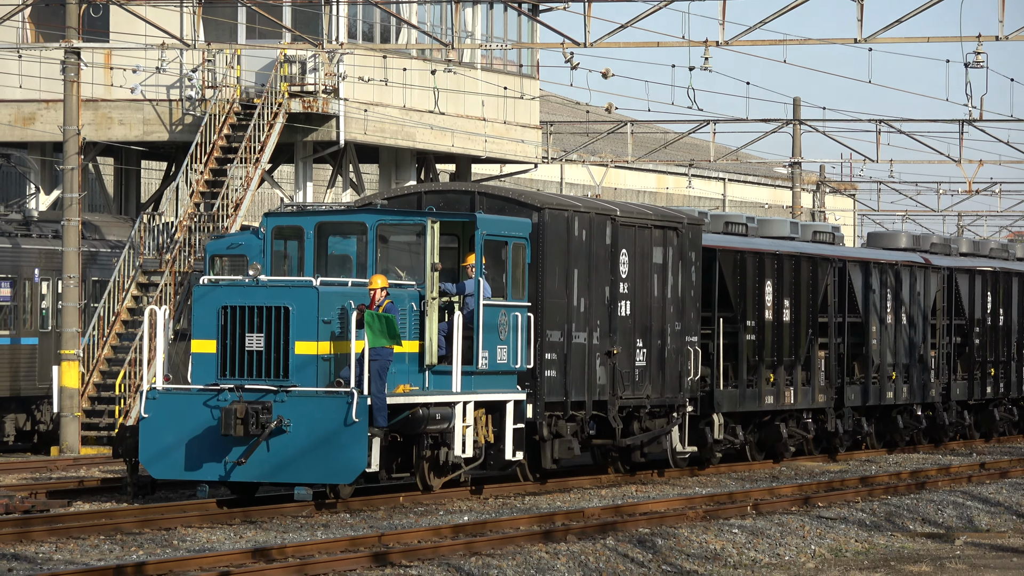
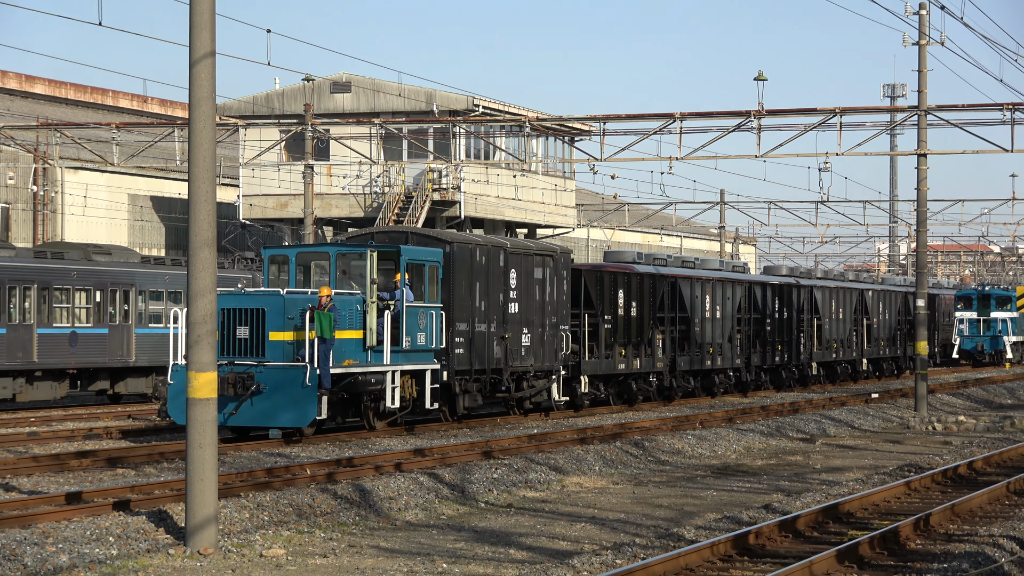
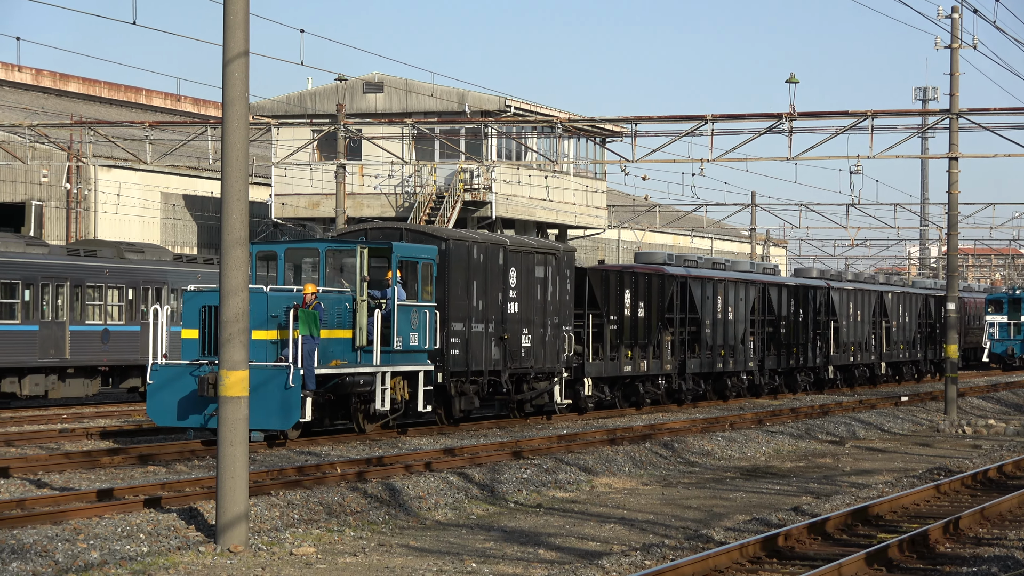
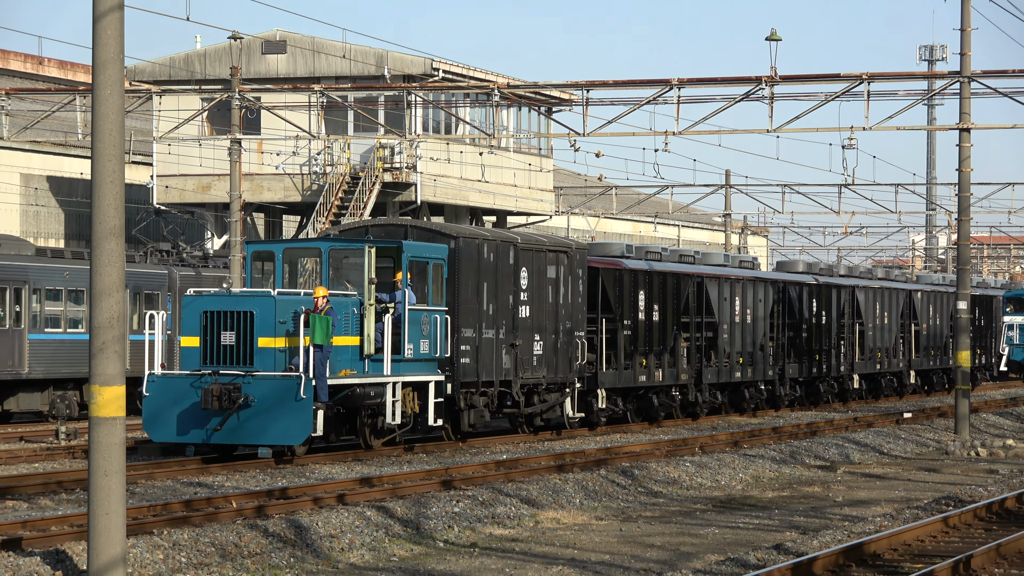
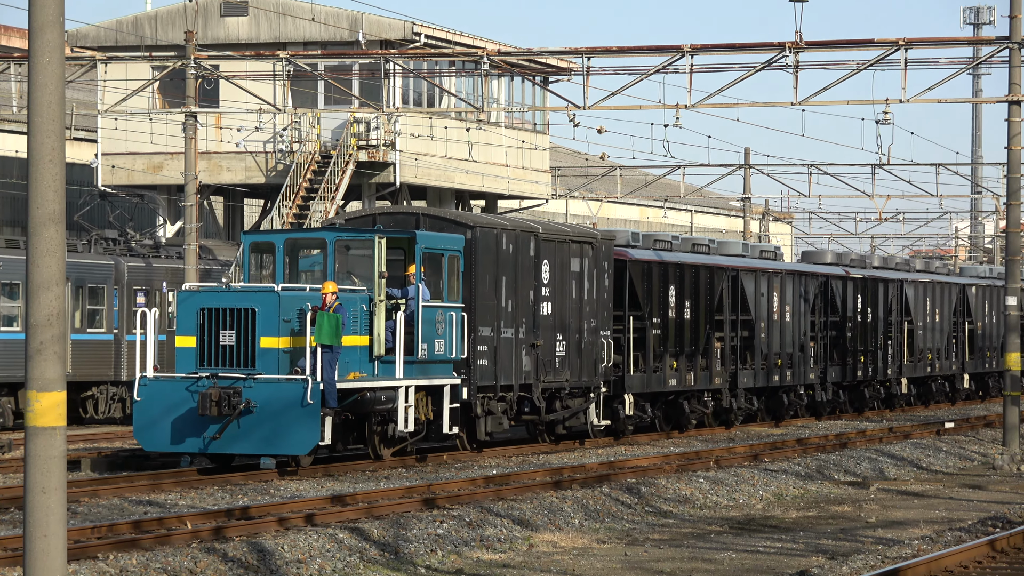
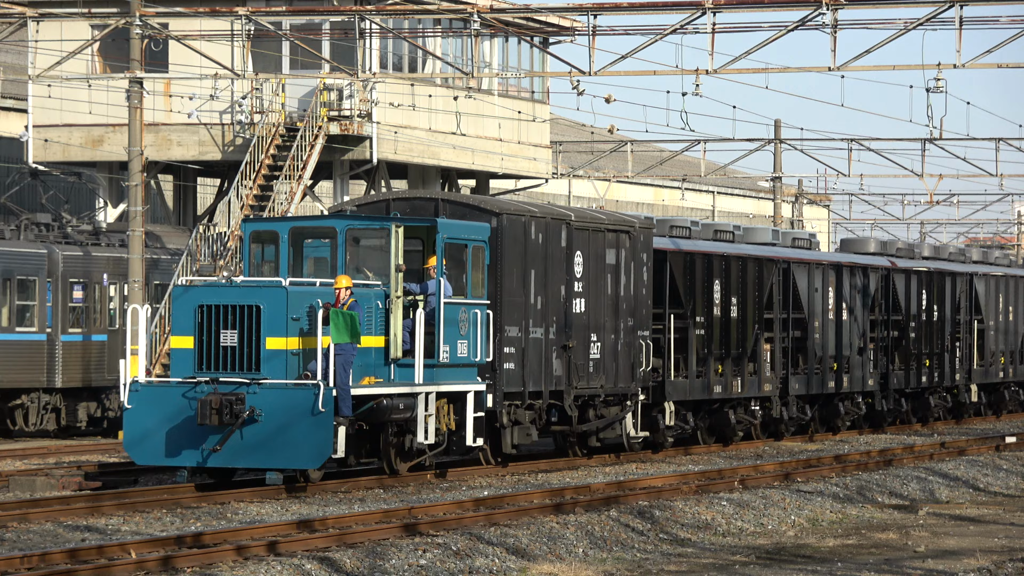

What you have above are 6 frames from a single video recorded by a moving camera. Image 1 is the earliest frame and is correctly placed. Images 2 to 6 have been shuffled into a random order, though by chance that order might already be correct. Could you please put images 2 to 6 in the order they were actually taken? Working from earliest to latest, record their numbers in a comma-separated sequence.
6, 5, 4, 2, 3
